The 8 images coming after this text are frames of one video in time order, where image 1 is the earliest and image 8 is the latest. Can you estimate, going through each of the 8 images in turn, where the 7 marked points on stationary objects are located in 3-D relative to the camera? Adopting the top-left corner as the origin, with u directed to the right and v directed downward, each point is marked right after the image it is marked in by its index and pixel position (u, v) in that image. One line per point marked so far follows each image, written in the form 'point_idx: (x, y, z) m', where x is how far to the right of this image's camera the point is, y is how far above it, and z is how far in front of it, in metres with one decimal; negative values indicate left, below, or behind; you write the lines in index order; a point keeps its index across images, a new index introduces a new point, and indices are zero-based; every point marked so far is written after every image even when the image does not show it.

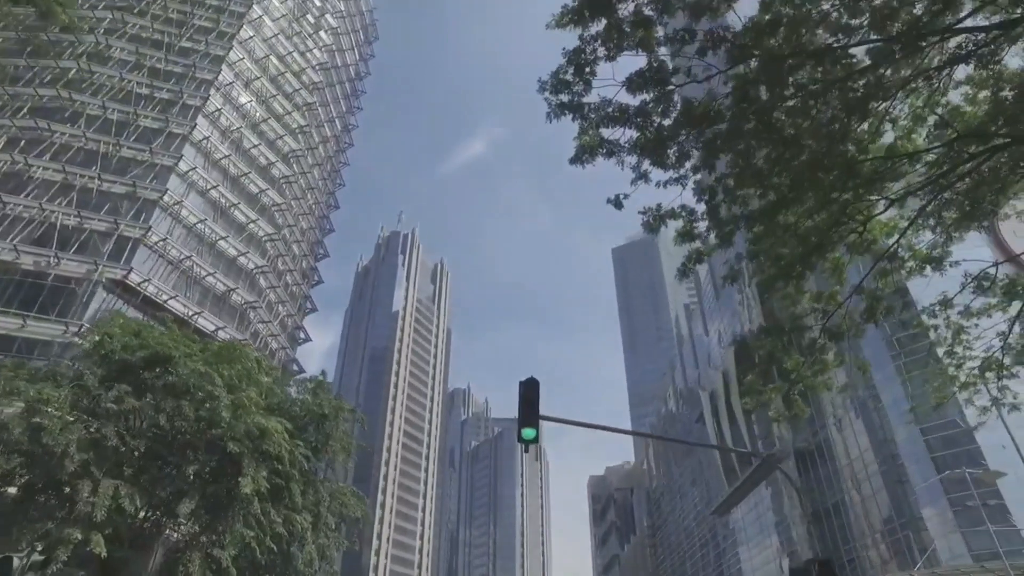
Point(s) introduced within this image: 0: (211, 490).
0: (-9.3, -6.2, +19.8) m
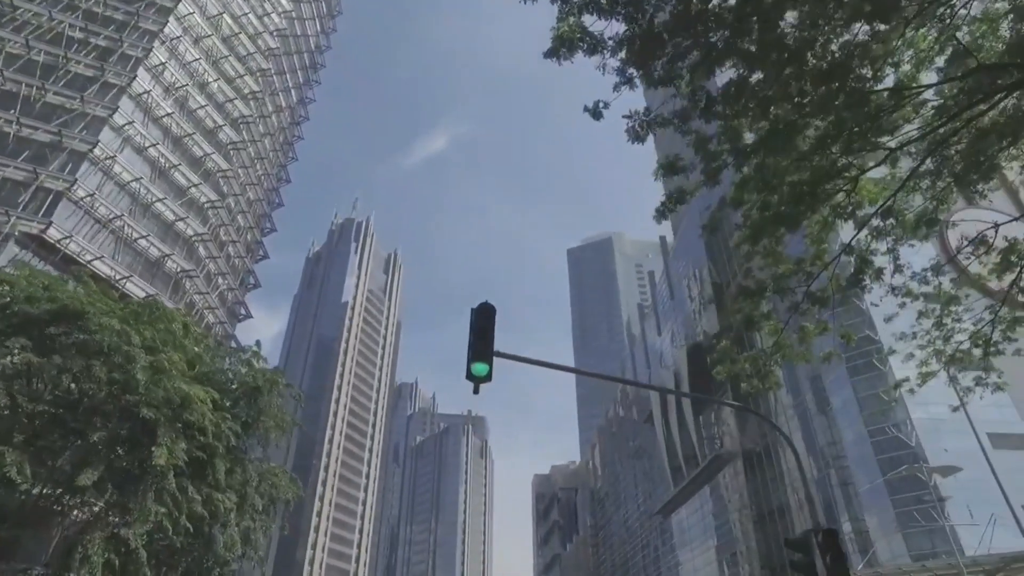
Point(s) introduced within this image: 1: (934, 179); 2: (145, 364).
0: (-10.8, -4.8, +17.8) m
1: (+6.8, +1.8, +10.4) m
2: (-10.4, -2.1, +18.3) m
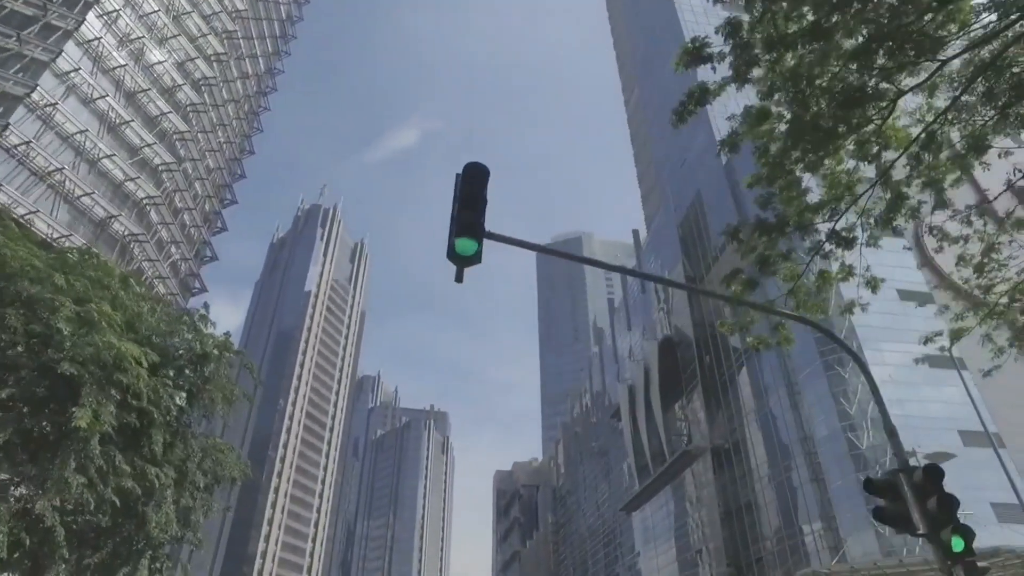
0: (-11.6, -3.3, +15.7) m
1: (+6.7, +2.6, +9.2) m
2: (-11.1, -0.7, +16.2) m
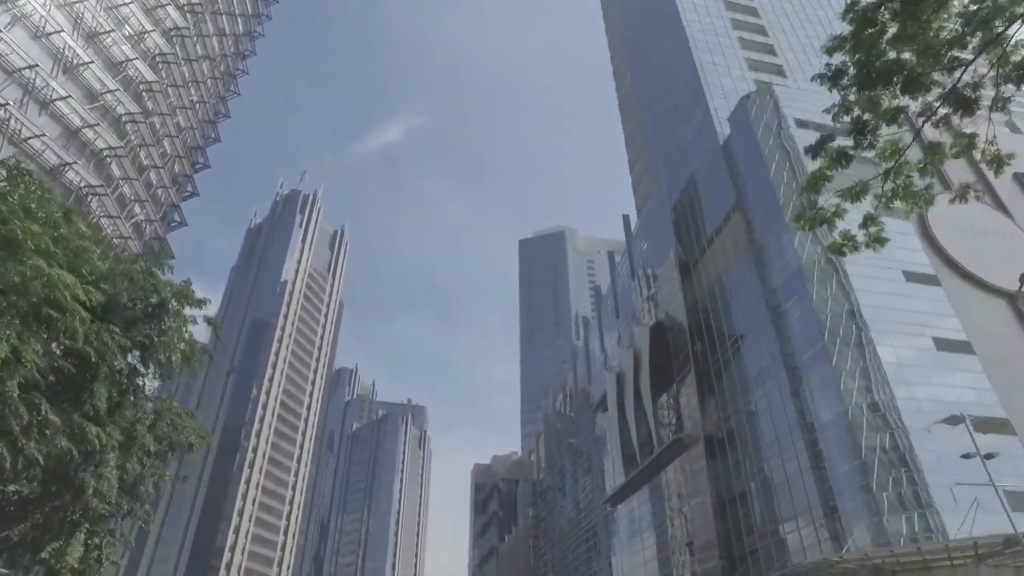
0: (-11.5, -1.5, +13.1) m
1: (+7.0, +3.9, +7.2) m
2: (-11.0, +1.1, +13.6) m
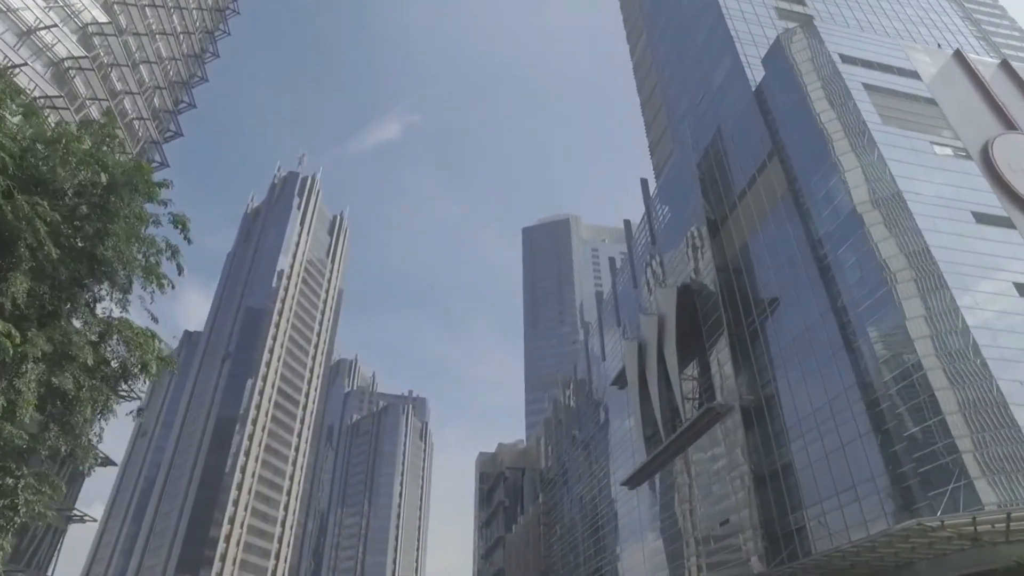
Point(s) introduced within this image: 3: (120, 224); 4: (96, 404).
0: (-10.5, +1.3, +8.9) m
1: (+8.1, +6.8, +3.1) m
2: (-10.0, +4.0, +9.5) m
3: (-9.7, +1.8, +15.9) m
4: (-9.8, -2.8, +15.1) m
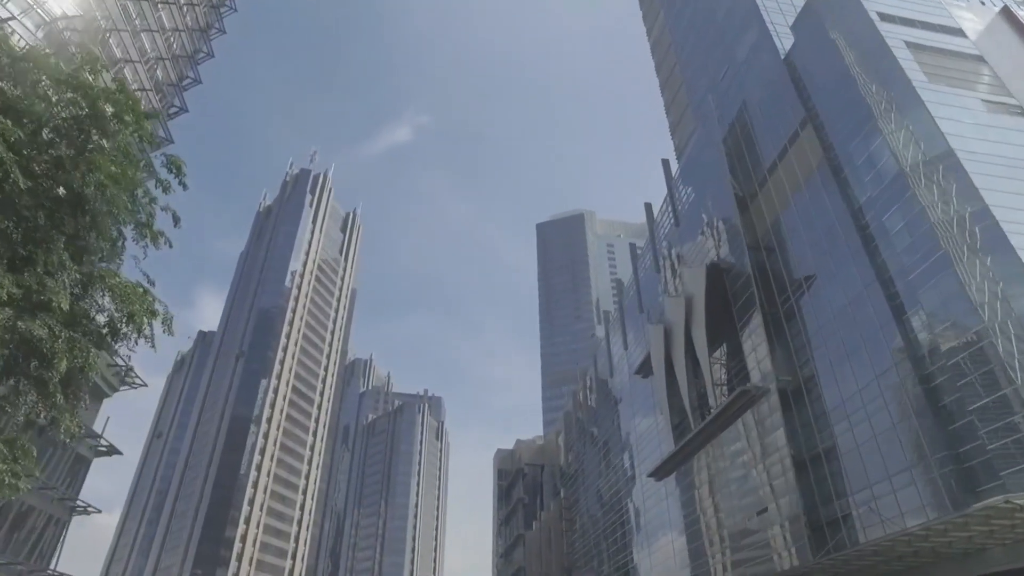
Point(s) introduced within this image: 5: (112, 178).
0: (-9.9, +2.5, +7.2) m
1: (+8.5, +8.3, +1.0) m
2: (-9.4, +5.2, +7.7) m
3: (-9.0, +3.0, +14.1) m
4: (-9.0, -1.6, +13.4) m
5: (-8.8, +2.5, +14.4) m
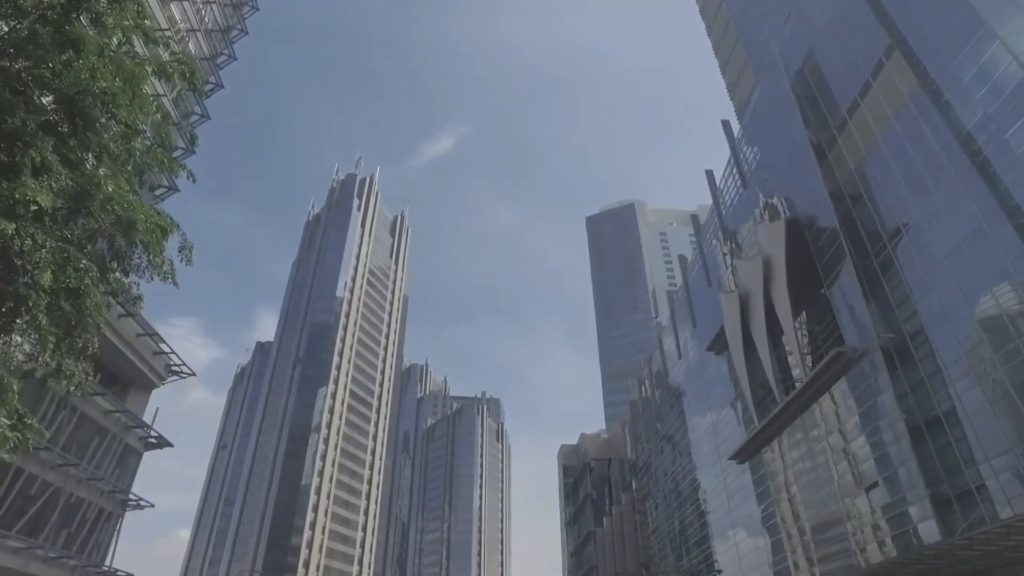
0: (-9.1, +4.1, +5.0) m
1: (+8.4, +10.9, -2.5) m
2: (-8.7, +6.7, +5.5) m
3: (-7.7, +4.5, +11.9) m
4: (-7.5, 0.0, +11.1) m
5: (-7.4, +4.1, +12.1) m
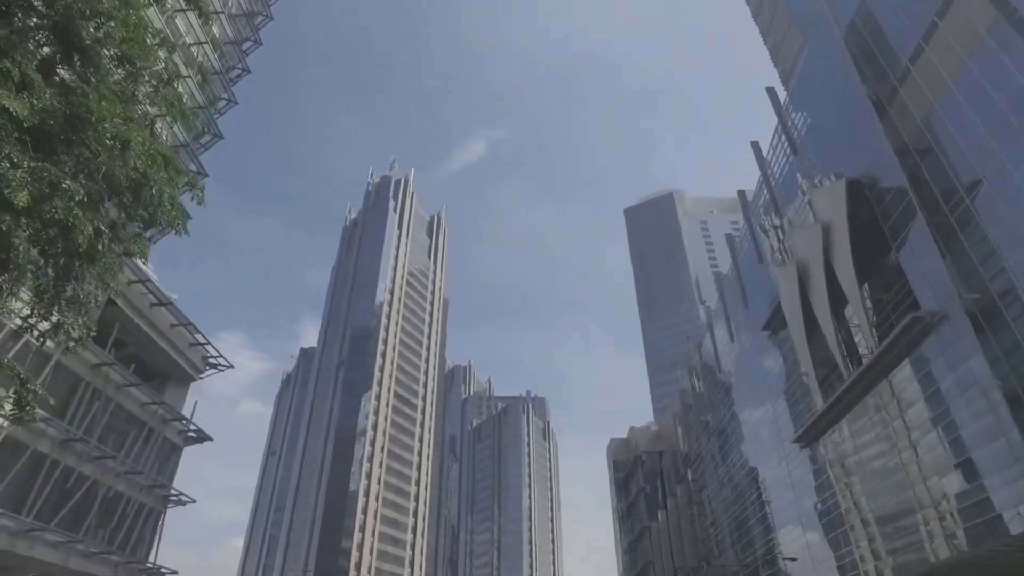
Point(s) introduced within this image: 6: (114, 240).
0: (-8.8, +5.0, +3.8) m
1: (+7.9, +12.6, -4.8) m
2: (-8.5, +7.6, +4.3) m
3: (-7.0, +5.5, +10.5) m
4: (-6.6, +0.9, +9.7) m
5: (-6.7, +5.1, +10.7) m
6: (-6.7, +0.3, +11.7) m
